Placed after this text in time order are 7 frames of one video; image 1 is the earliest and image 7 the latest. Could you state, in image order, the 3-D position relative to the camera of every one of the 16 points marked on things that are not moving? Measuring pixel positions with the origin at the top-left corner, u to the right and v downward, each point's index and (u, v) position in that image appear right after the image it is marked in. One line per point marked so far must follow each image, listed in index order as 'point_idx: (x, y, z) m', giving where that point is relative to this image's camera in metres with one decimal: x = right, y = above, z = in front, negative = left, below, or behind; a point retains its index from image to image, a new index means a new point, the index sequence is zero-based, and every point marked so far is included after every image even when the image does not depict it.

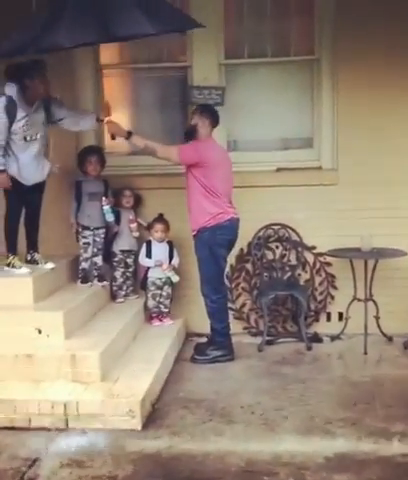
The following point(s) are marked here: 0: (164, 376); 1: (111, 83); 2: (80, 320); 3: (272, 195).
0: (-0.4, -1.0, +5.0) m
1: (-0.8, +1.4, +6.5) m
2: (-1.0, -0.6, +5.2) m
3: (+0.6, +0.4, +6.1) m
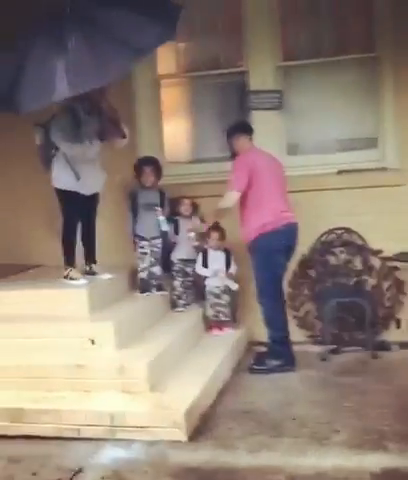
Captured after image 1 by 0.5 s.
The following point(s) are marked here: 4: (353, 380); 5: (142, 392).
0: (+0.1, -1.0, +4.8) m
1: (-0.3, +1.3, +6.3) m
2: (-0.5, -0.6, +5.1) m
3: (+1.1, +0.4, +5.9) m
4: (+1.0, -1.0, +4.9) m
5: (-0.4, -0.9, +4.3) m
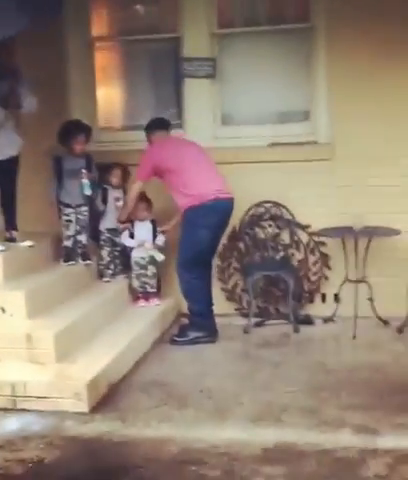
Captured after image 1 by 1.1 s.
0: (-0.5, -0.8, +4.7) m
1: (-0.9, +1.6, +6.2) m
2: (-1.0, -0.4, +5.0) m
3: (+0.5, +0.6, +5.9) m
4: (+0.4, -0.8, +4.9) m
5: (-0.9, -0.7, +4.2) m
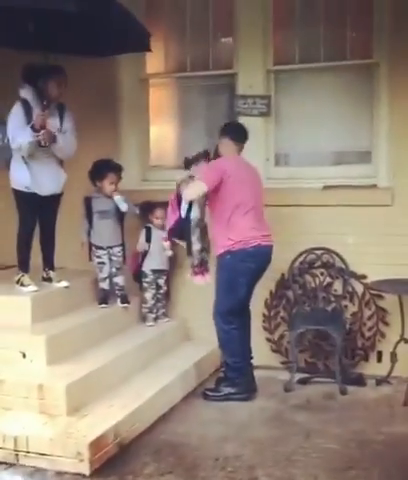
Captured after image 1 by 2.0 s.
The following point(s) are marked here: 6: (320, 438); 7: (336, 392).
0: (-0.3, -1.1, +4.5) m
1: (-0.4, +1.3, +6.0) m
2: (-0.8, -0.7, +4.8) m
3: (+0.9, +0.2, +5.5) m
4: (+0.6, -1.2, +4.5) m
5: (-0.8, -1.0, +4.0) m
6: (+0.7, -1.2, +4.2) m
7: (+1.0, -1.1, +5.0) m
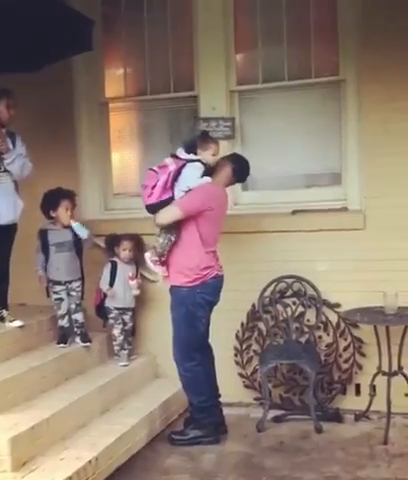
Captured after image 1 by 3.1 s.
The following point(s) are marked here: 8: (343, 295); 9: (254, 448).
0: (-0.5, -1.3, +4.1) m
1: (-0.7, +1.0, +5.8) m
2: (-1.0, -0.9, +4.4) m
3: (+0.6, 0.0, +5.2) m
4: (+0.4, -1.3, +4.1) m
5: (-1.1, -1.2, +3.6) m
6: (+0.5, -1.4, +3.8) m
7: (+0.7, -1.3, +4.7) m
8: (+1.0, -0.4, +5.1) m
9: (+0.3, -1.3, +4.4) m
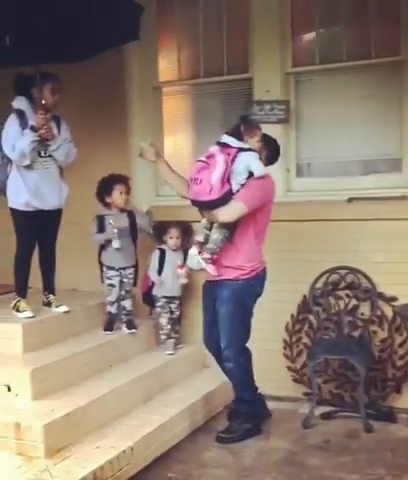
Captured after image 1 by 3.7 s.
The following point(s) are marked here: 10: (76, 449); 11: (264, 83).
0: (-0.3, -1.2, +4.0) m
1: (-0.3, +1.1, +5.6) m
2: (-0.8, -0.8, +4.4) m
3: (+1.0, +0.1, +4.9) m
4: (+0.6, -1.3, +4.0) m
5: (-0.9, -1.1, +3.6) m
6: (+0.7, -1.3, +3.6) m
7: (+1.0, -1.2, +4.5) m
8: (+1.4, -0.3, +4.8) m
9: (+0.6, -1.2, +4.2) m
10: (-0.7, -1.1, +3.8) m
11: (+0.5, +1.2, +5.2) m
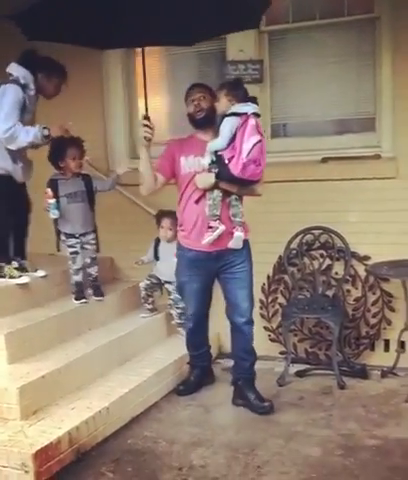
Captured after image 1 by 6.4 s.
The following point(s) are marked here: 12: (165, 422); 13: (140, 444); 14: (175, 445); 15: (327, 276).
0: (-0.4, -1.0, +4.1) m
1: (-0.5, +1.4, +5.6) m
2: (-0.9, -0.6, +4.4) m
3: (+0.8, +0.4, +4.9) m
4: (+0.5, -1.0, +4.0) m
5: (-1.0, -0.9, +3.7) m
6: (+0.5, -1.1, +3.7) m
7: (+0.9, -1.0, +4.6) m
8: (+1.2, 0.0, +4.8) m
9: (+0.4, -1.0, +4.3) m
10: (-0.8, -0.9, +3.8) m
11: (+0.3, +1.5, +5.2) m
12: (-0.2, -1.1, +4.1) m
13: (-0.3, -1.1, +3.8) m
14: (-0.2, -1.1, +3.8) m
15: (+0.9, -0.3, +4.9) m
